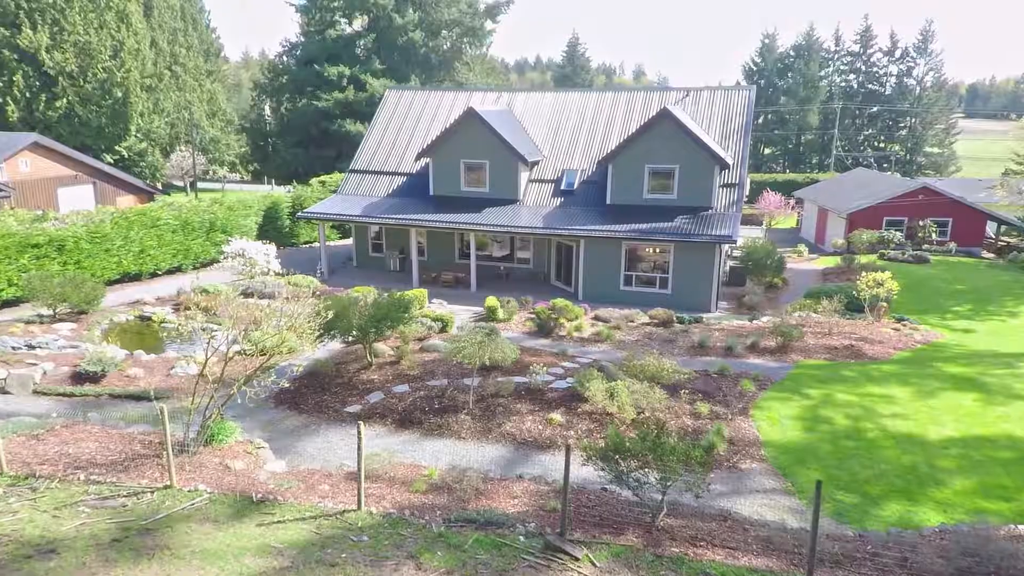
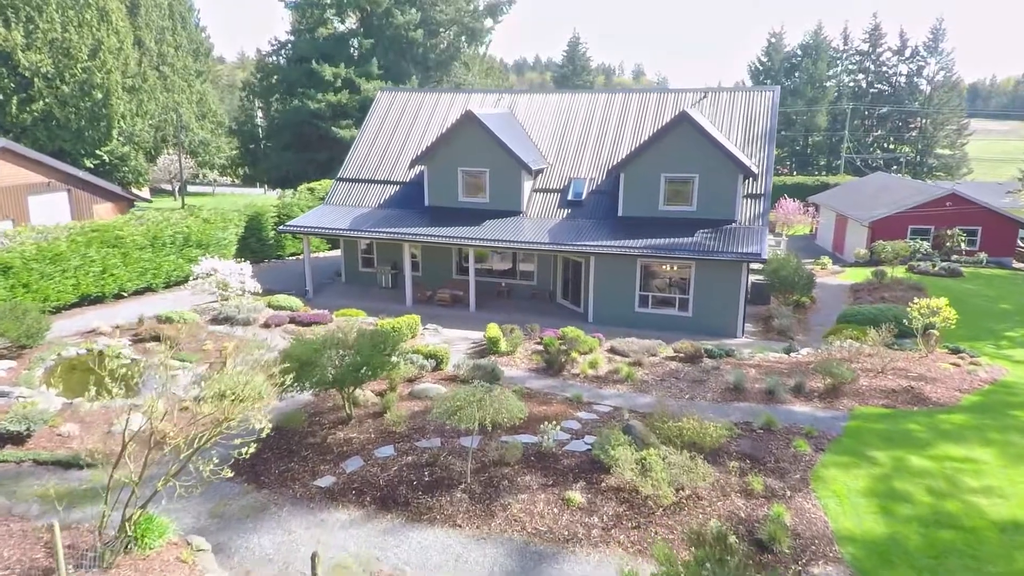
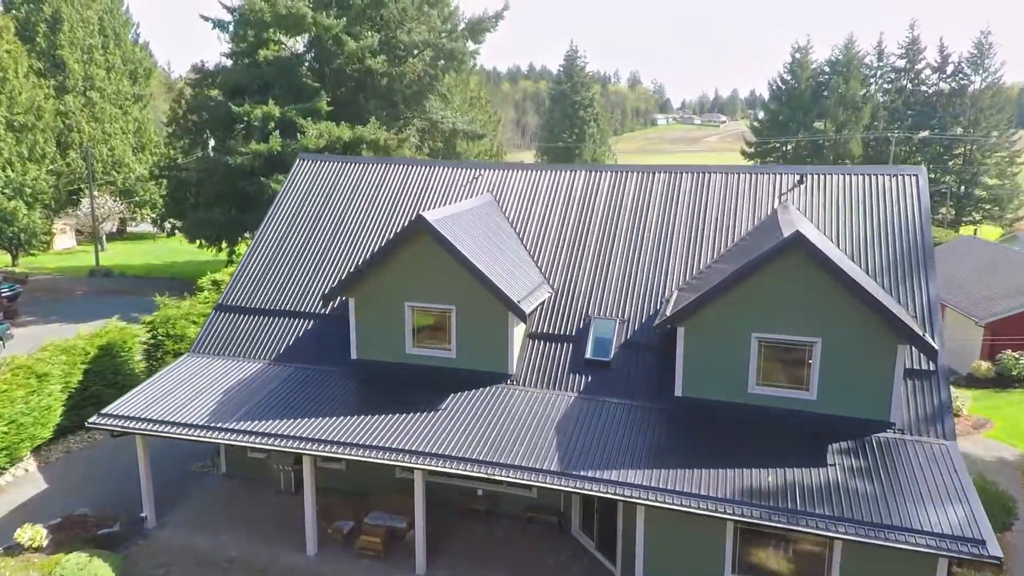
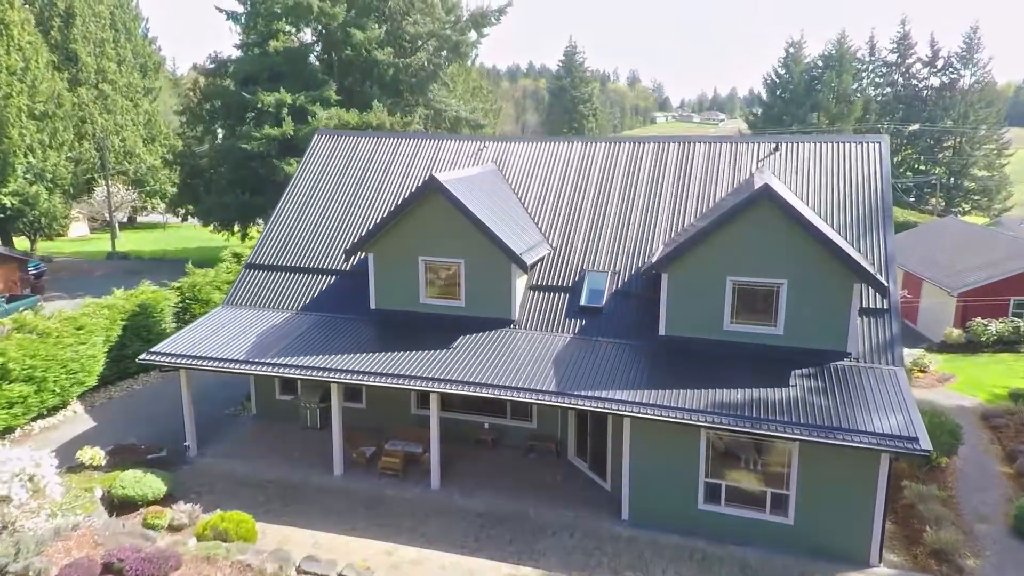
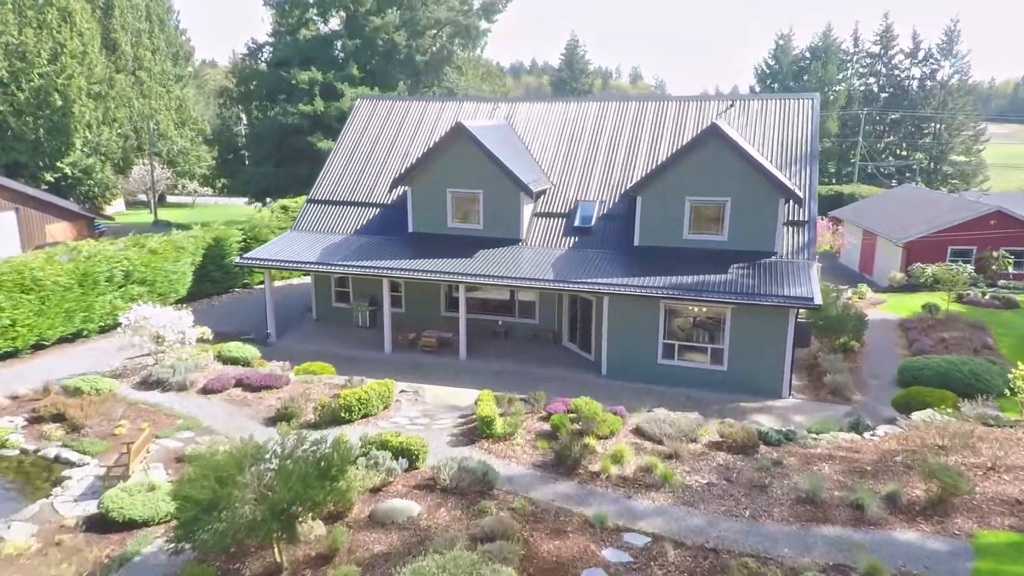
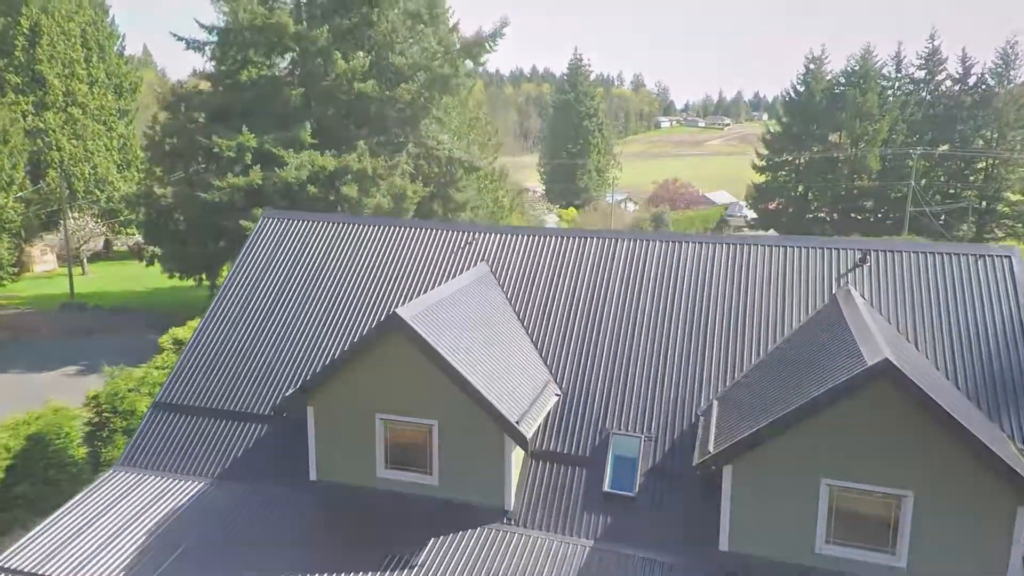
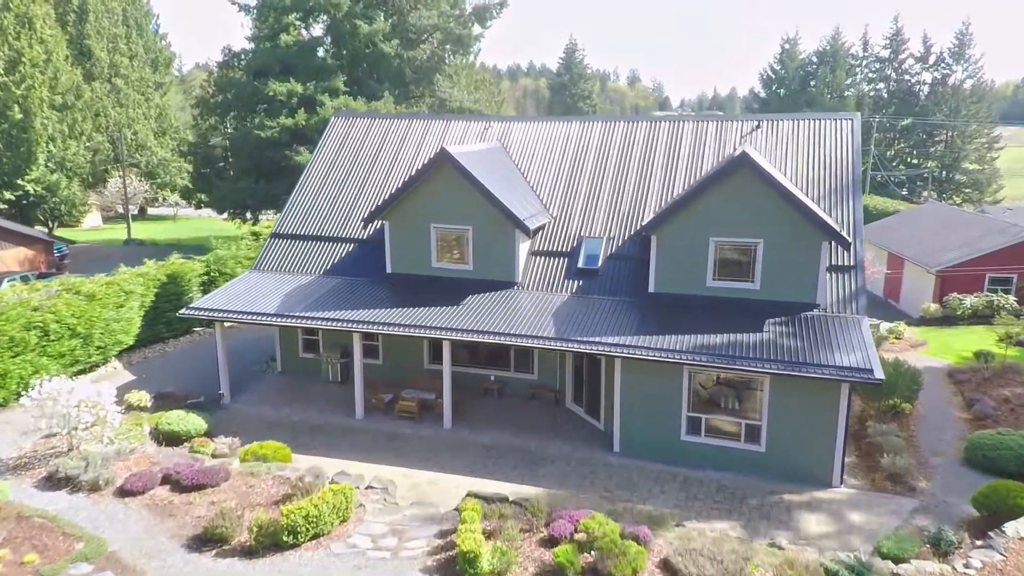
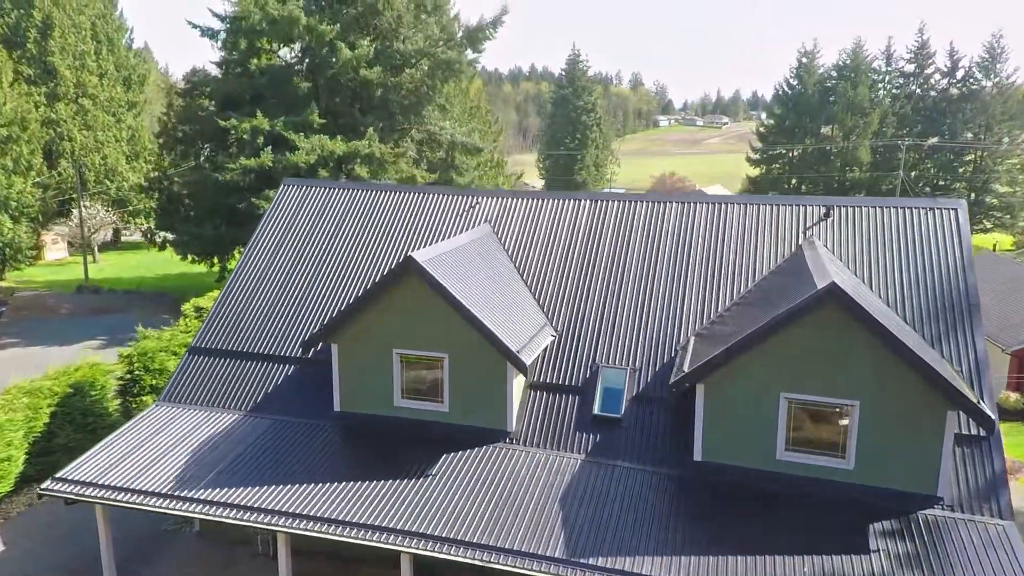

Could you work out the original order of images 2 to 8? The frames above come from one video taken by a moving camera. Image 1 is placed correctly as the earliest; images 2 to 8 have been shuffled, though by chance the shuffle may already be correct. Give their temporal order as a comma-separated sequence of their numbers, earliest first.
2, 5, 7, 4, 3, 8, 6
